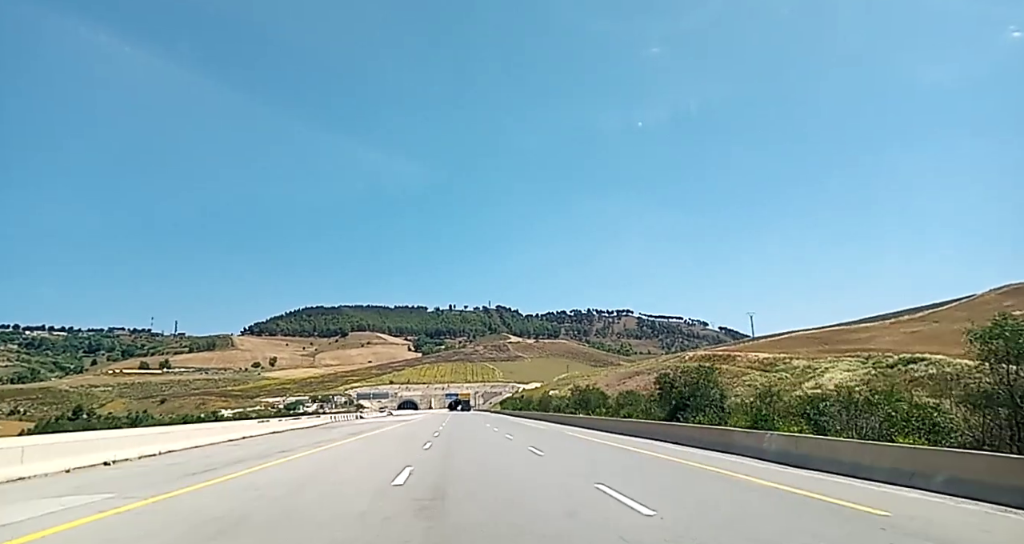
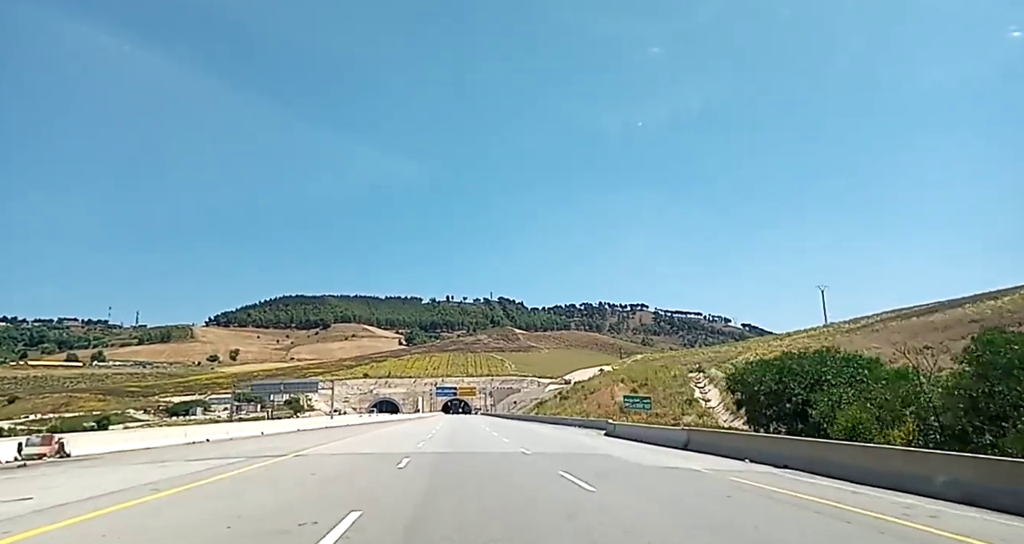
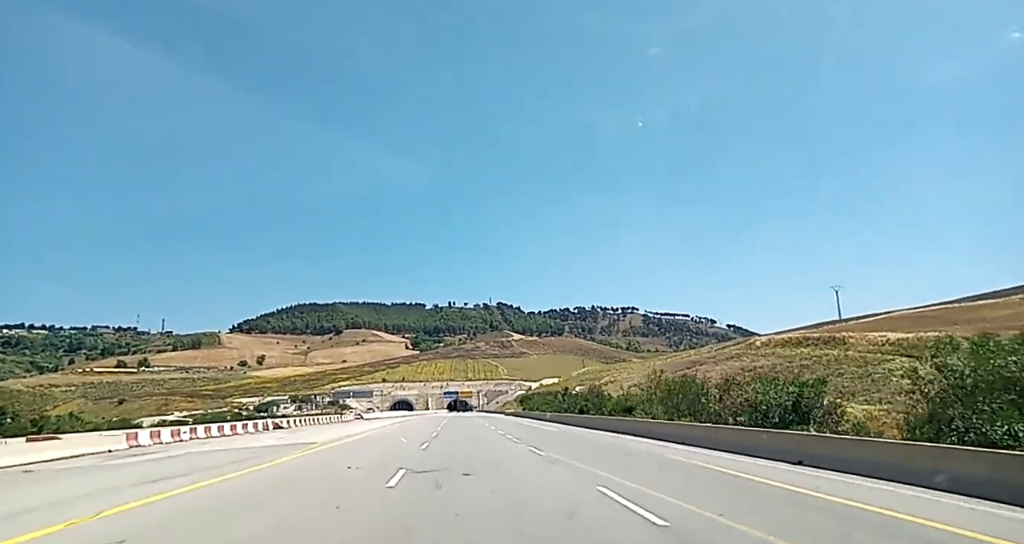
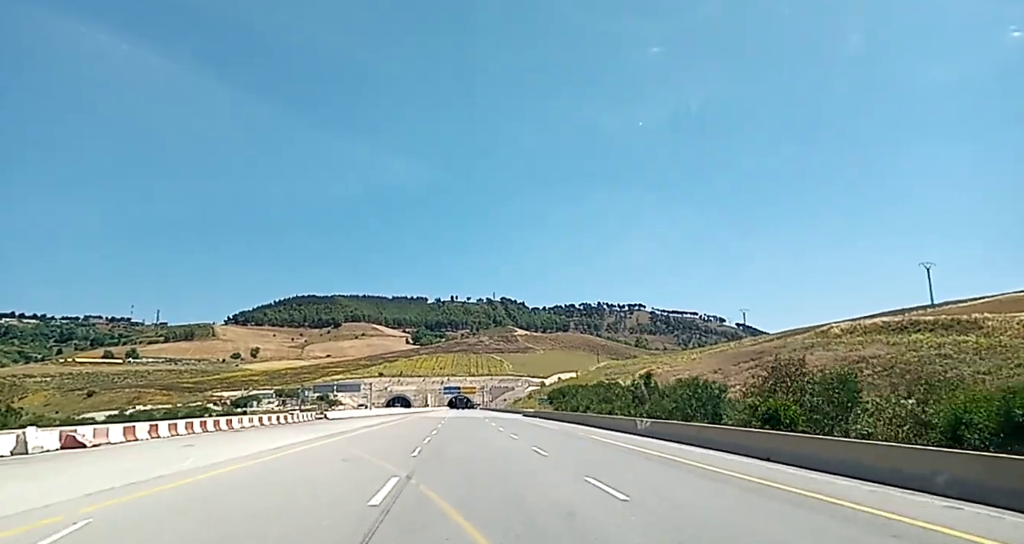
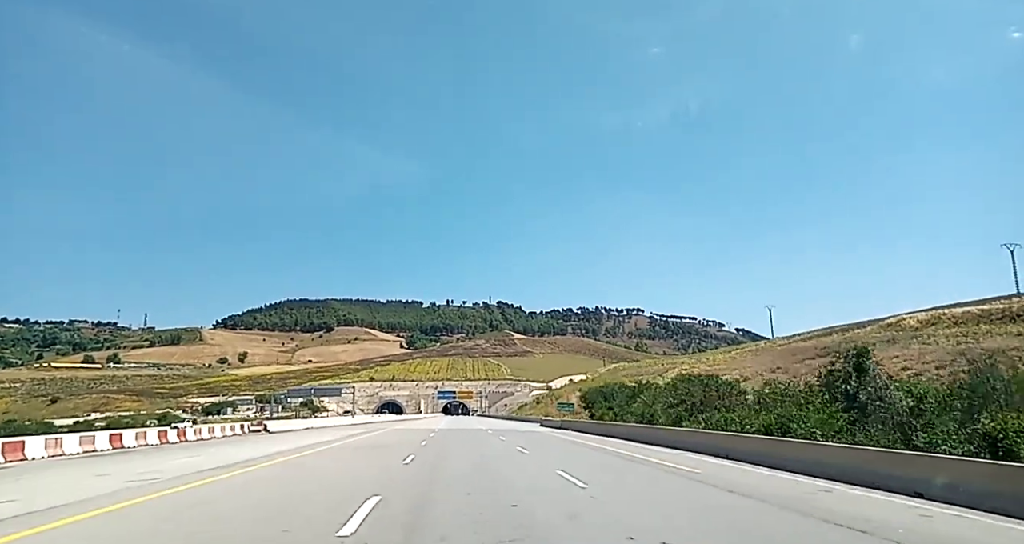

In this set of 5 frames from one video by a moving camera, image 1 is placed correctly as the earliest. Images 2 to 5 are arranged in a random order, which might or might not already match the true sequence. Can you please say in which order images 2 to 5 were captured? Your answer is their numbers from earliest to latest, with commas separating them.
3, 4, 5, 2
